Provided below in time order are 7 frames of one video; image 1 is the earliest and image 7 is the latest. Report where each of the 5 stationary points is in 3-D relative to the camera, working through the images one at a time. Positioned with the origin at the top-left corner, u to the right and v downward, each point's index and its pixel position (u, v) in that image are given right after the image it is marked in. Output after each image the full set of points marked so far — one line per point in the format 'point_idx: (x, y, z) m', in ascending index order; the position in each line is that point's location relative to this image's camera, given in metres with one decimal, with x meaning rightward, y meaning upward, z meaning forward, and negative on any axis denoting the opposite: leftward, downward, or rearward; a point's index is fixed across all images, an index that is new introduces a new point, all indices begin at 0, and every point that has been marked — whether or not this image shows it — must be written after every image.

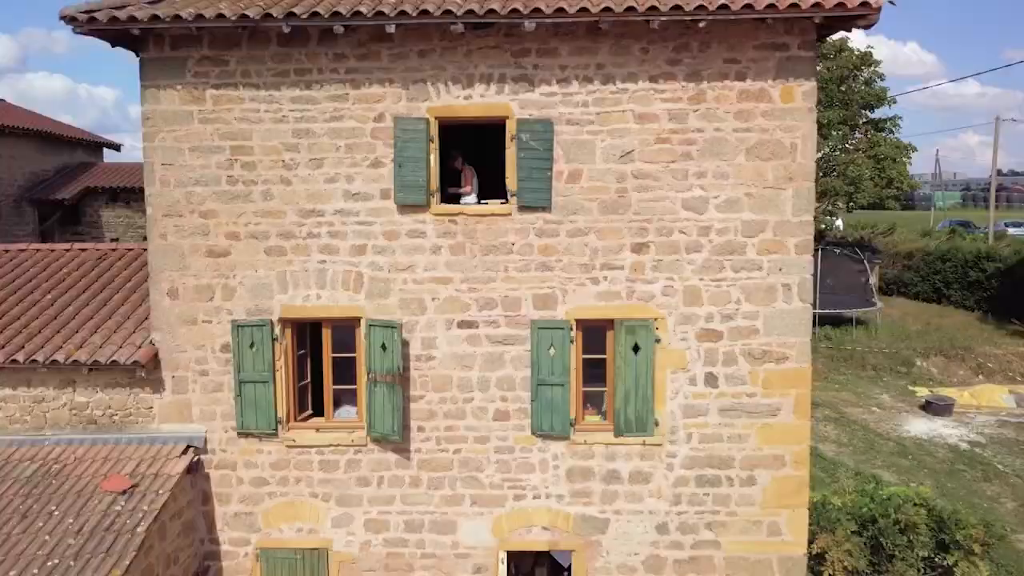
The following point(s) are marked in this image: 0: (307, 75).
0: (-2.0, +2.1, +6.7) m
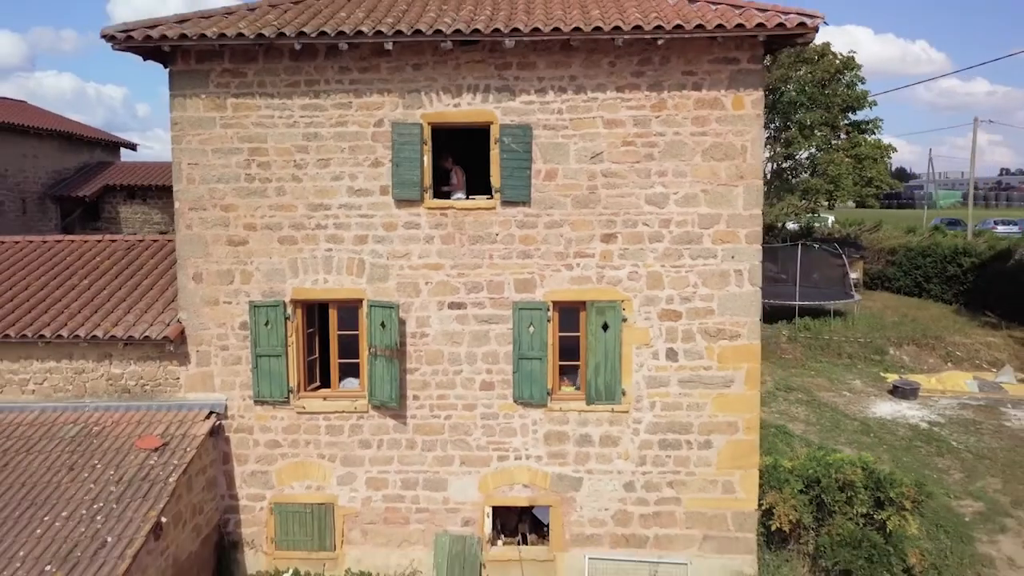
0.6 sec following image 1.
0: (-2.2, +2.2, +7.6) m
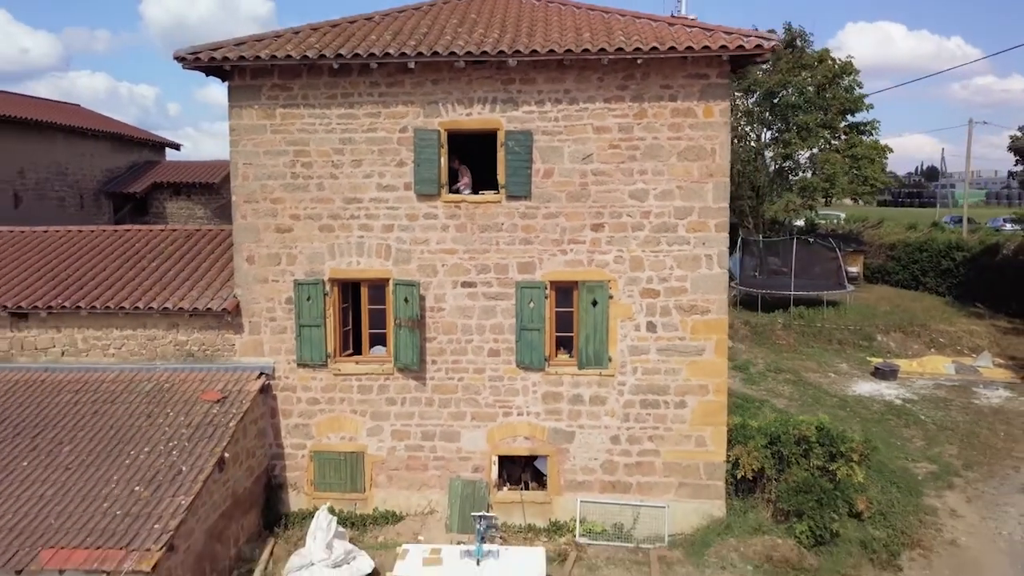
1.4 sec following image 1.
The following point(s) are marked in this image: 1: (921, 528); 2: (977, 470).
0: (-2.1, +2.5, +9.1) m
1: (+5.3, -3.1, +9.0) m
2: (+7.0, -2.7, +10.4) m
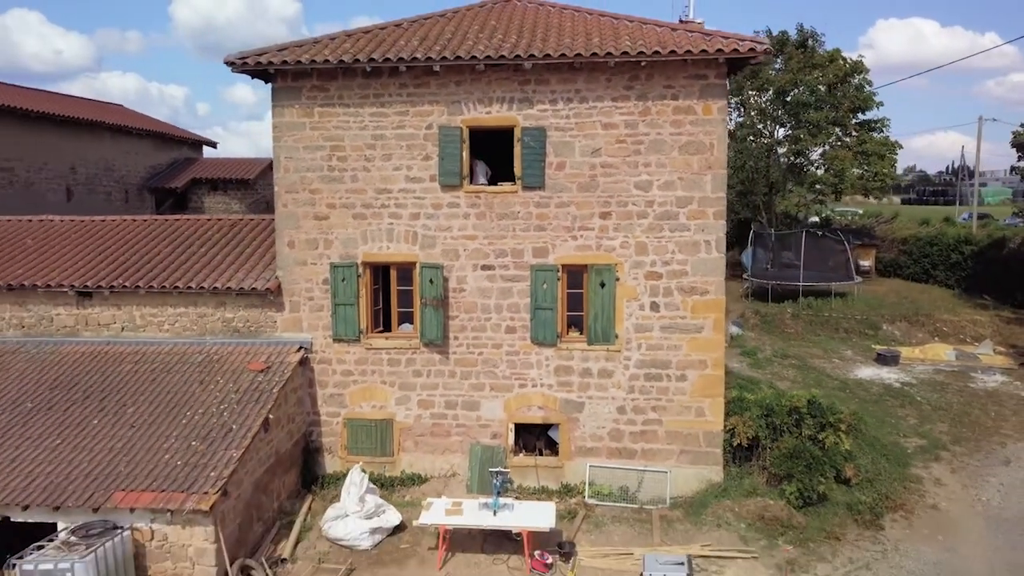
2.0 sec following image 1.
0: (-1.9, +2.8, +10.0) m
1: (+5.5, -2.9, +9.7) m
2: (+7.2, -2.5, +11.1) m
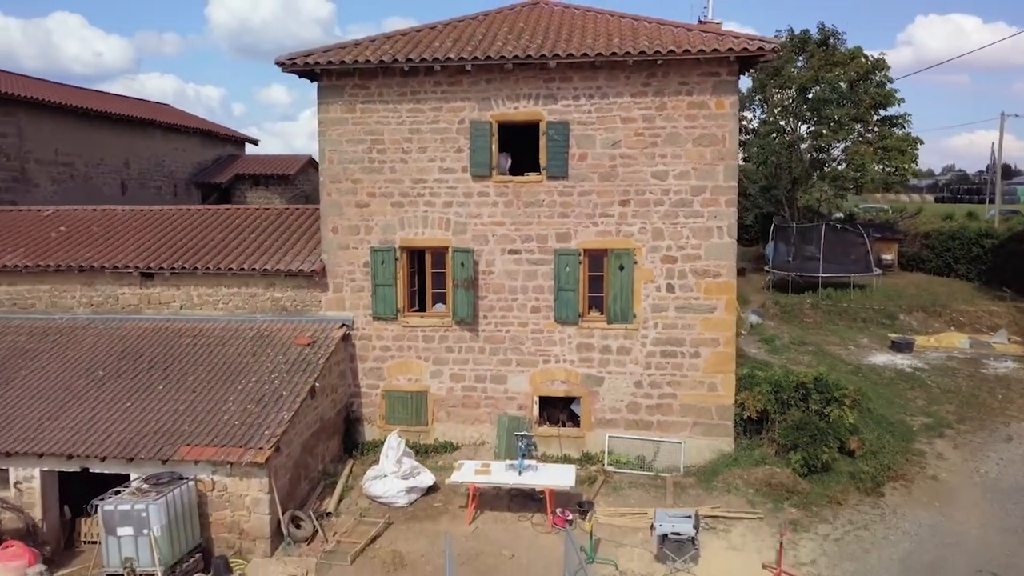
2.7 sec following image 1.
0: (-1.5, +3.0, +10.9) m
1: (+5.9, -2.6, +10.3) m
2: (+7.6, -2.3, +11.6) m
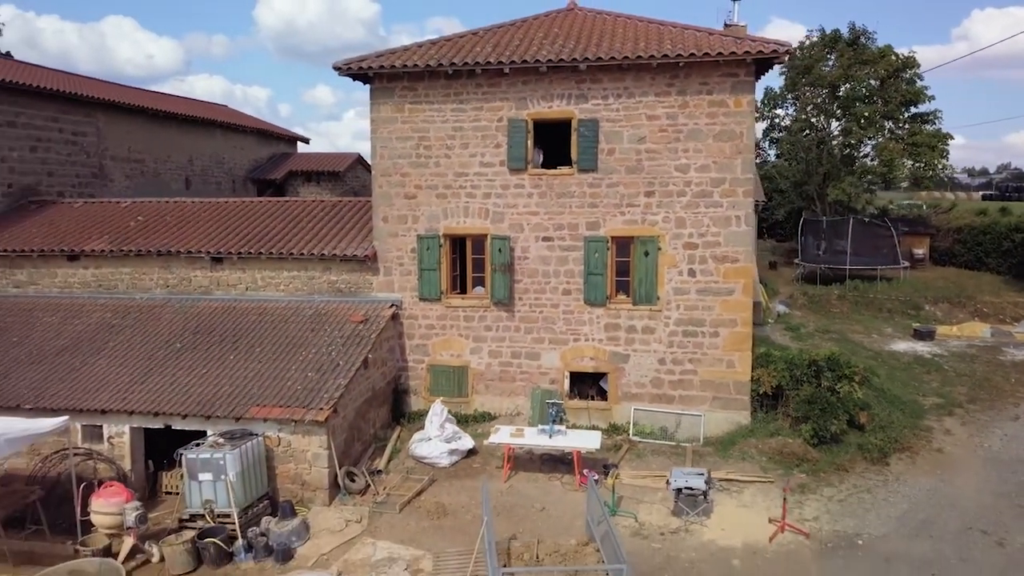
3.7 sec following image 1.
0: (-0.9, +3.3, +12.0) m
1: (+6.4, -2.4, +11.0) m
2: (+8.2, -2.0, +12.2) m
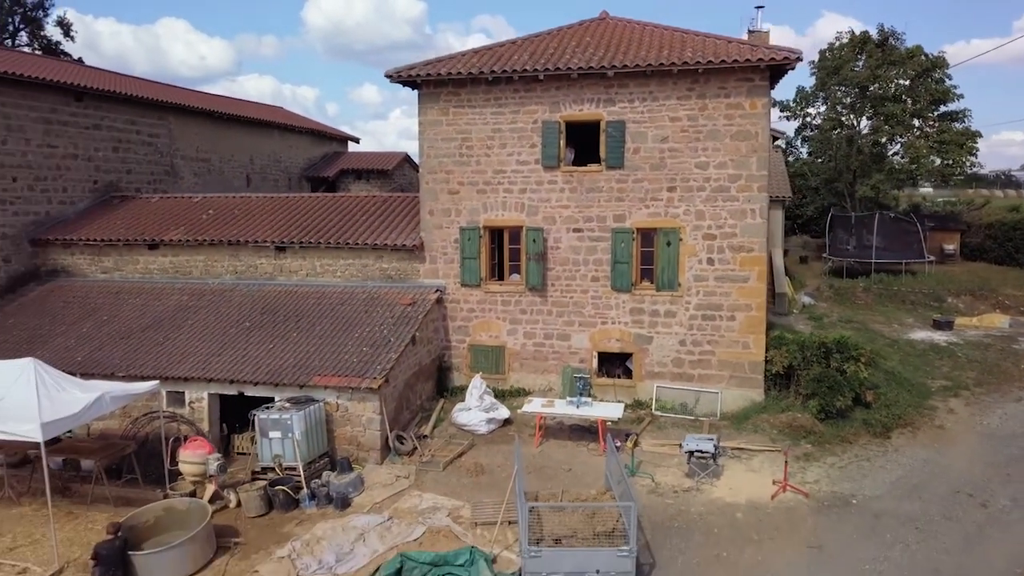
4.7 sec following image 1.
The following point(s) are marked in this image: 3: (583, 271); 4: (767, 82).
0: (-0.2, +3.6, +13.2) m
1: (+6.9, -2.2, +11.8) m
2: (+8.8, -1.8, +12.9) m
3: (+1.3, +0.3, +13.1) m
4: (+4.4, +3.5, +11.9) m
